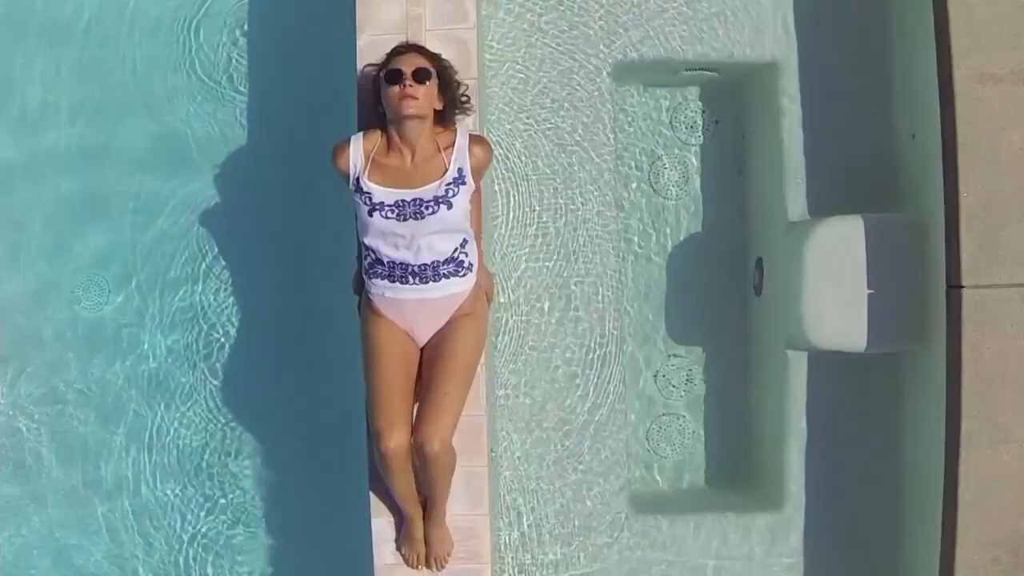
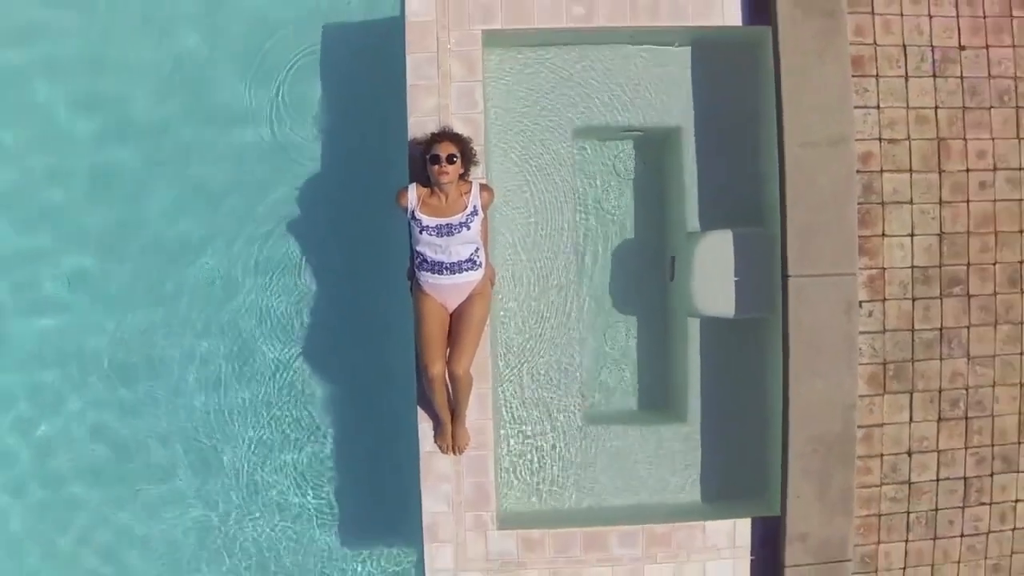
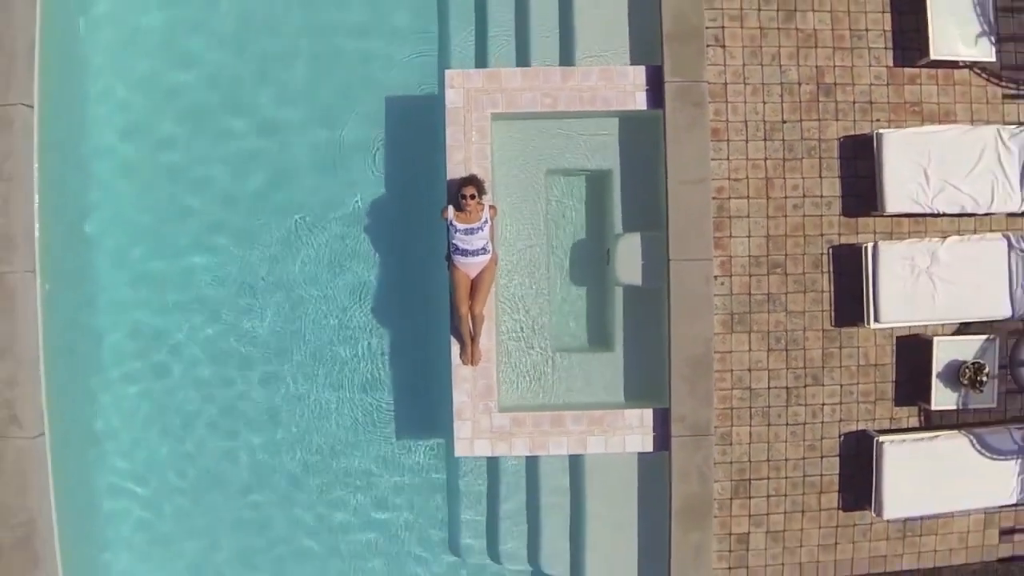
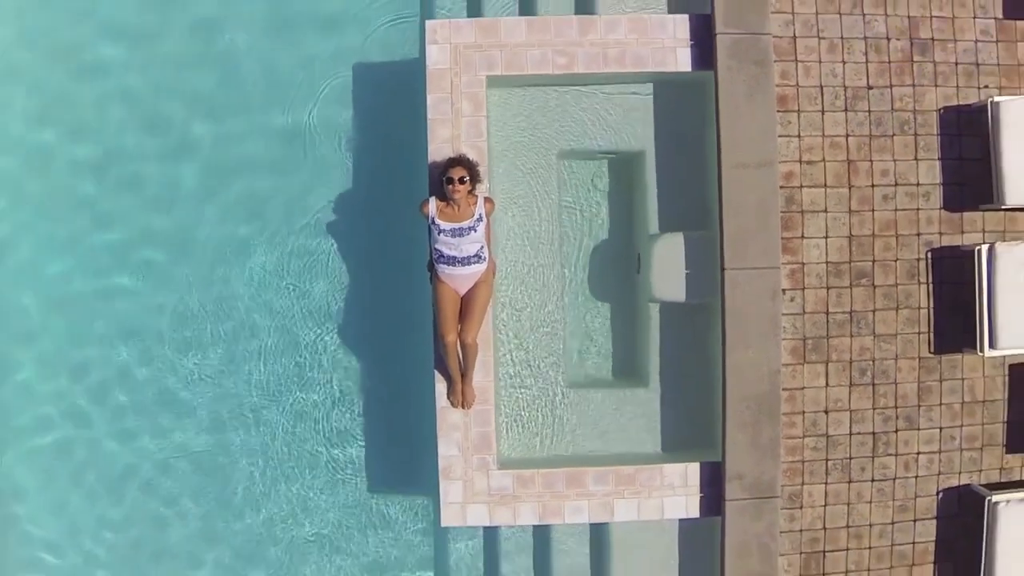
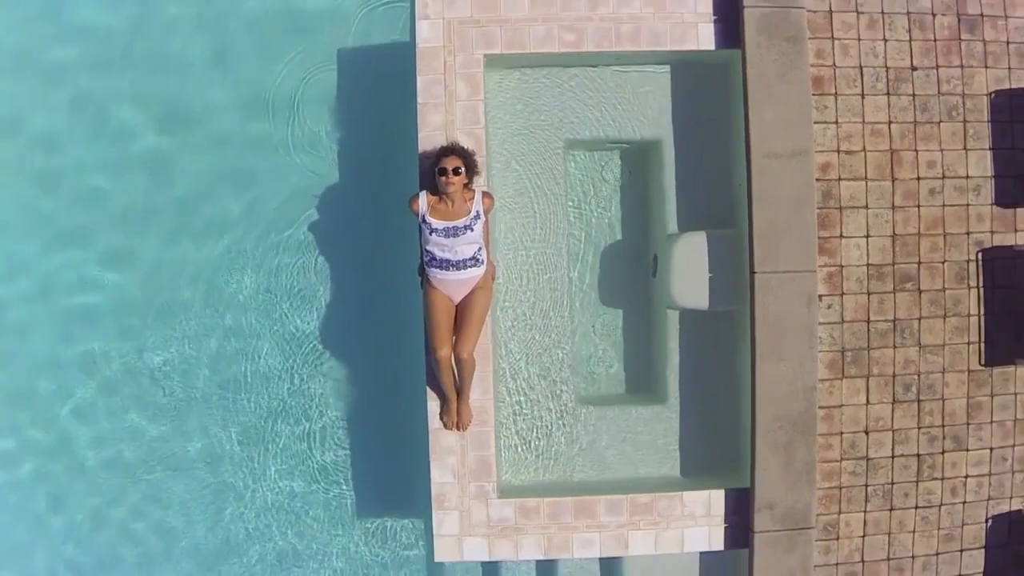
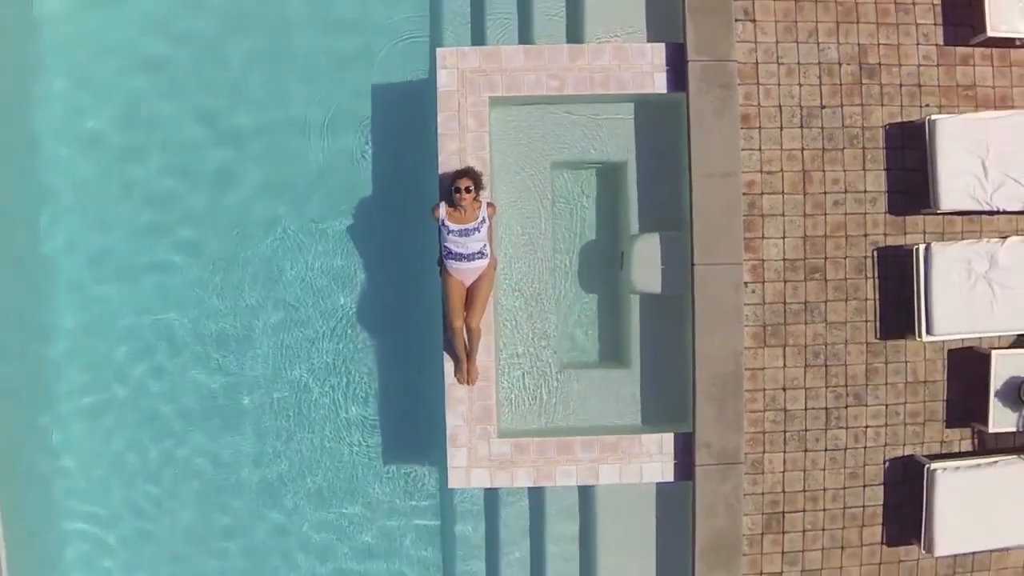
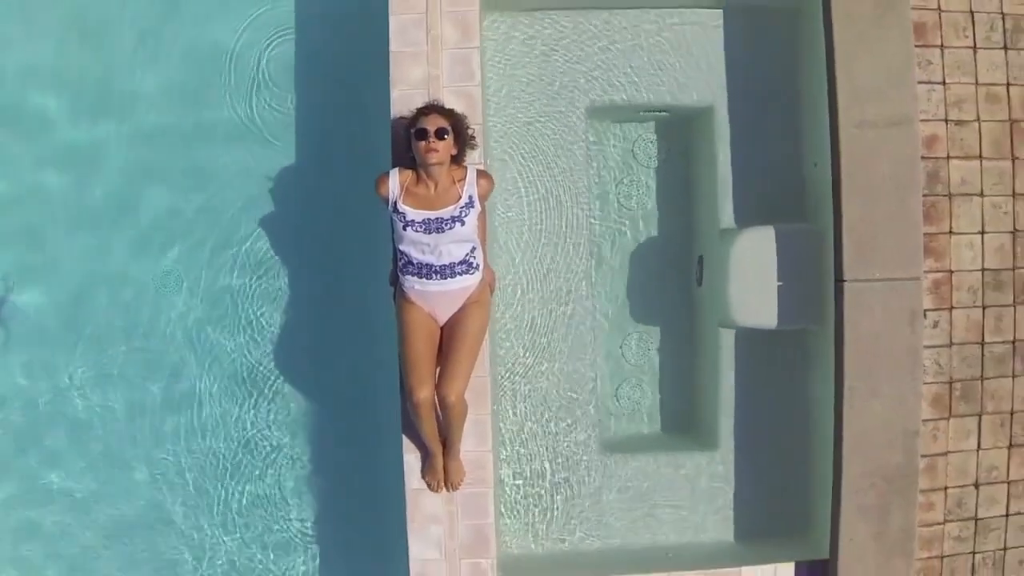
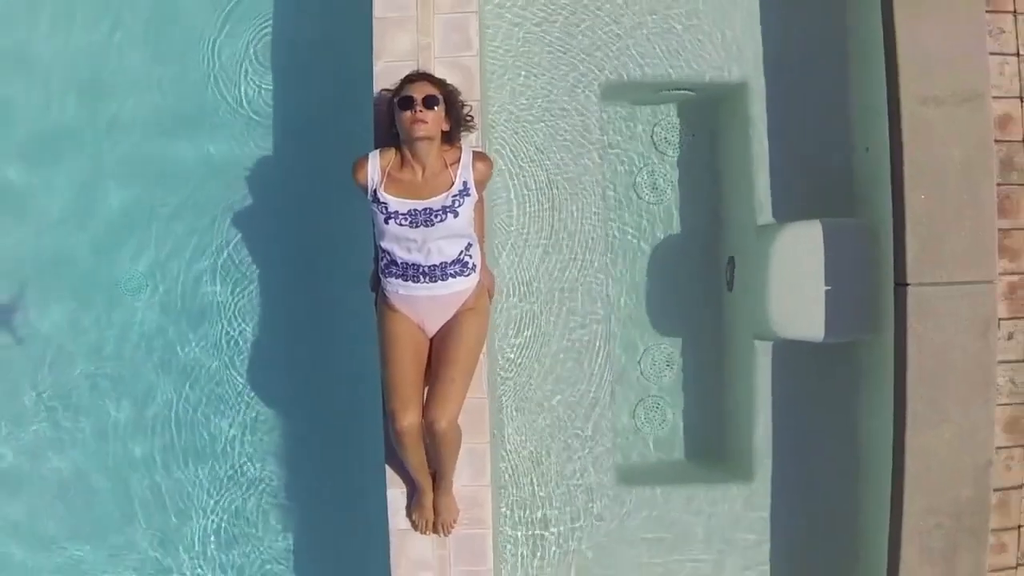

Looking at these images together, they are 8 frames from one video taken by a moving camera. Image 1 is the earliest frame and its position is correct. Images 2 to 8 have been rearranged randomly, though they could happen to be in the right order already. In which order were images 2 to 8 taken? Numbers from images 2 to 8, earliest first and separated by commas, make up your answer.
8, 7, 2, 5, 4, 6, 3
